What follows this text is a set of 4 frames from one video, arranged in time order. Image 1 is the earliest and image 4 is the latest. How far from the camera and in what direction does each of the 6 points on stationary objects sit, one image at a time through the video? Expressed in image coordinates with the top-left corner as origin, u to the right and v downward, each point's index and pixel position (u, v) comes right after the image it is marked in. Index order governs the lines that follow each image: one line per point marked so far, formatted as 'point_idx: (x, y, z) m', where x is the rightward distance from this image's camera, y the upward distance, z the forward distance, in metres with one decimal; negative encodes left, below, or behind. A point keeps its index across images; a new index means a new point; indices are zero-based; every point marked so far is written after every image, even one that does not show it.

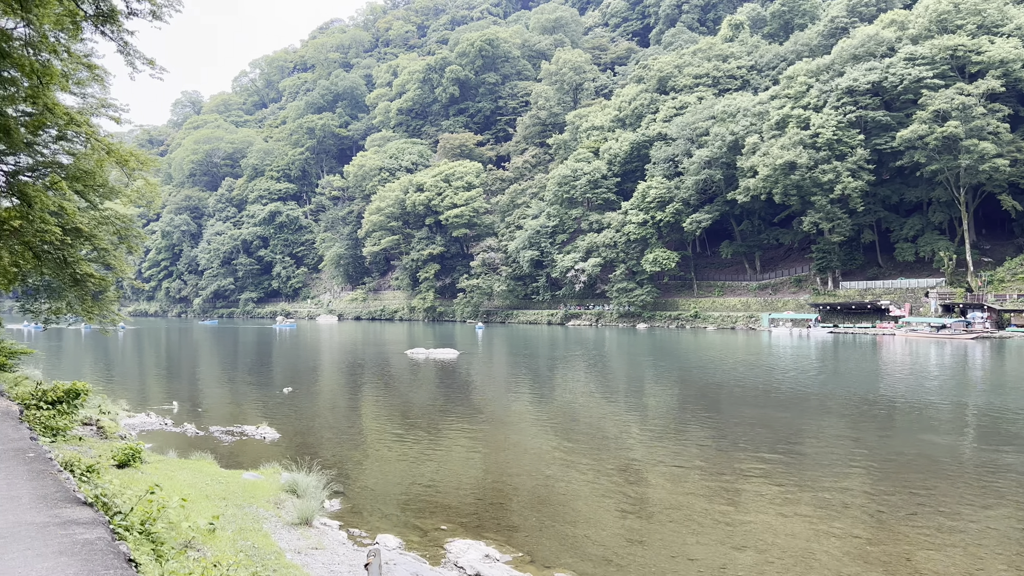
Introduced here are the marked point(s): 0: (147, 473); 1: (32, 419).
0: (-3.1, -1.6, +7.1) m
1: (-4.4, -1.3, +7.7) m
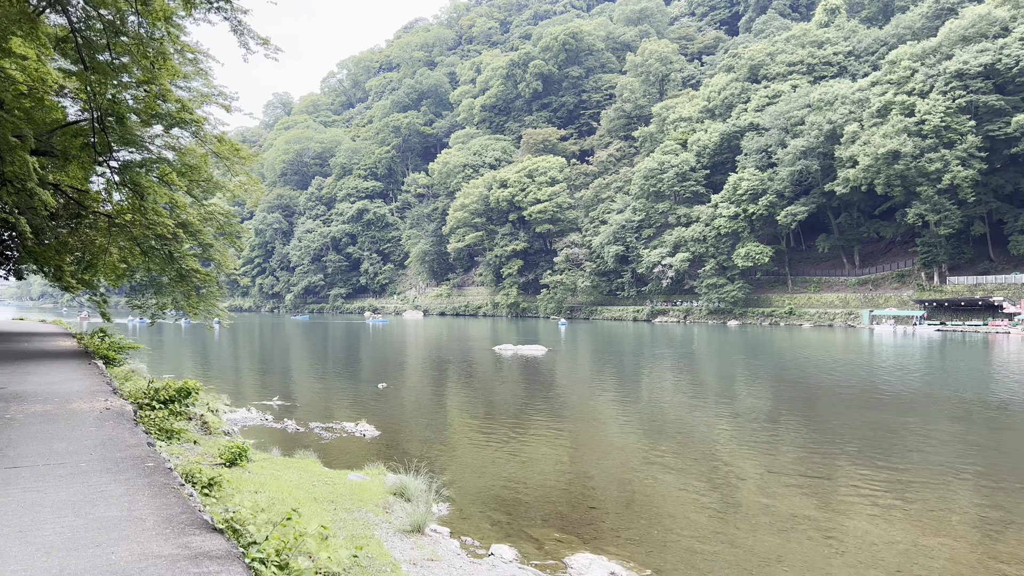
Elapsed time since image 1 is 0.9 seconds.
0: (-2.2, -1.6, +7.0) m
1: (-3.4, -1.2, +7.7) m
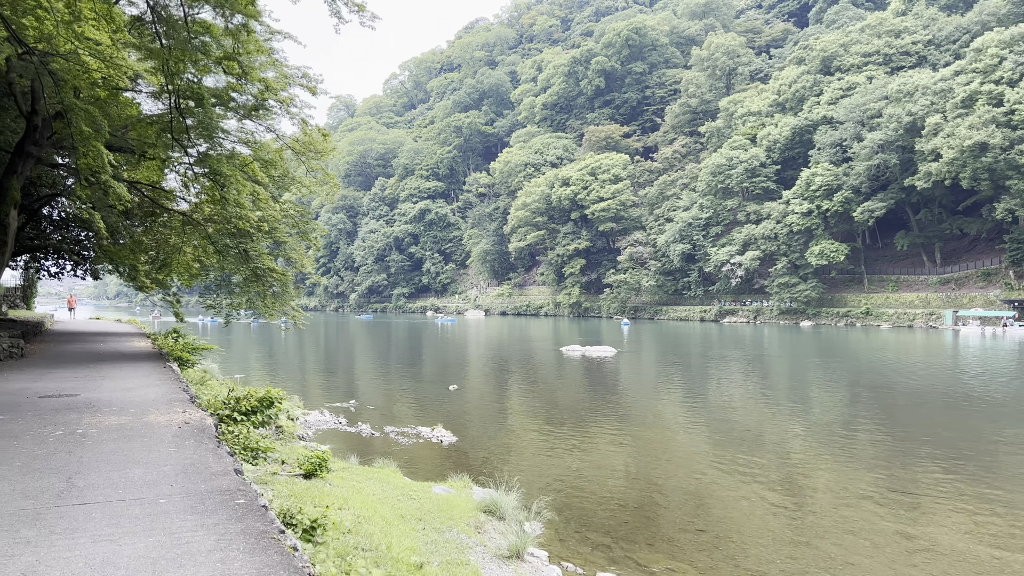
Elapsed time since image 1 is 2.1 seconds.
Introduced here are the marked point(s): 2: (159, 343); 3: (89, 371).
0: (-1.4, -1.6, +6.6) m
1: (-2.6, -1.2, +7.4) m
2: (-6.9, -1.1, +16.1) m
3: (-5.4, -1.1, +10.5) m
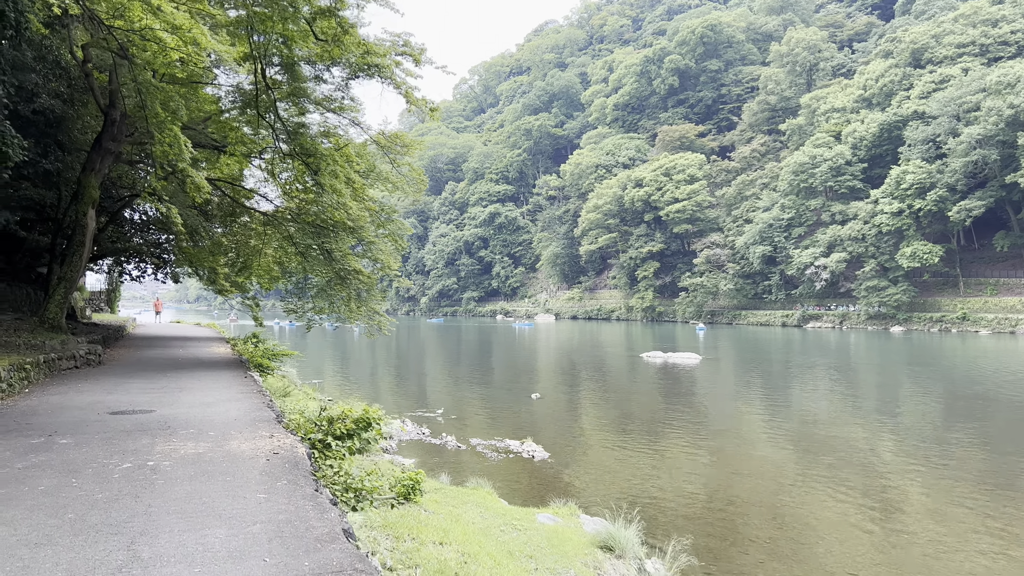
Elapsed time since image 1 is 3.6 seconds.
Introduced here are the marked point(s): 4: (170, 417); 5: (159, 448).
0: (-0.6, -1.6, +5.9) m
1: (-1.7, -1.3, +6.9) m
2: (-5.3, -1.1, +15.8) m
3: (-4.3, -1.1, +10.2) m
4: (-3.0, -1.1, +7.2) m
5: (-2.6, -1.1, +6.0) m
